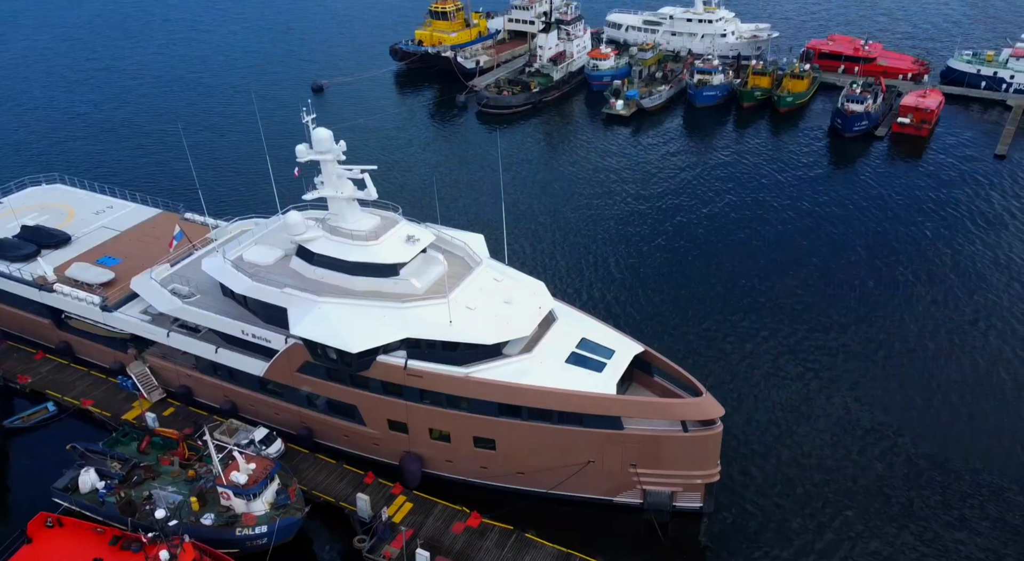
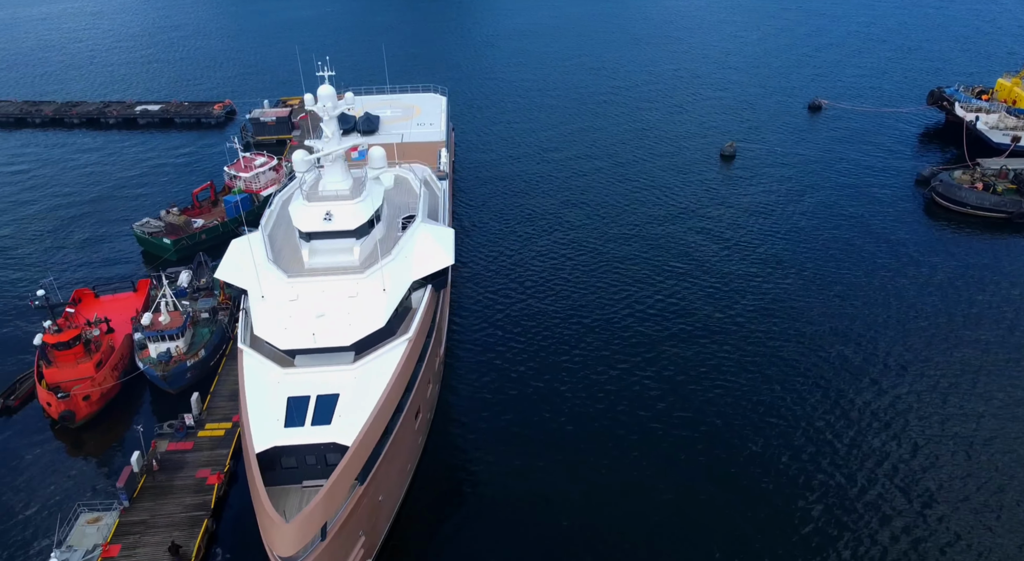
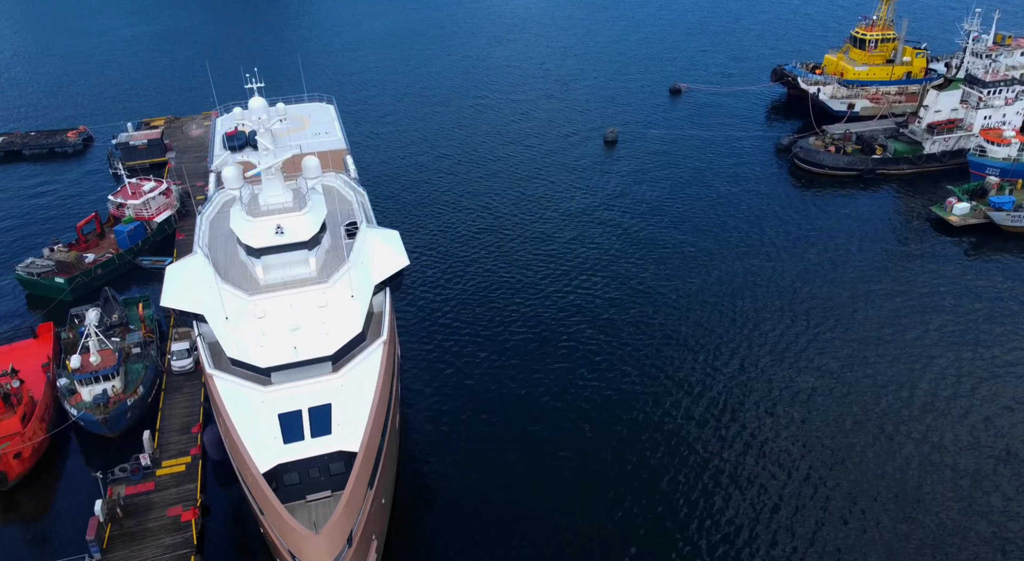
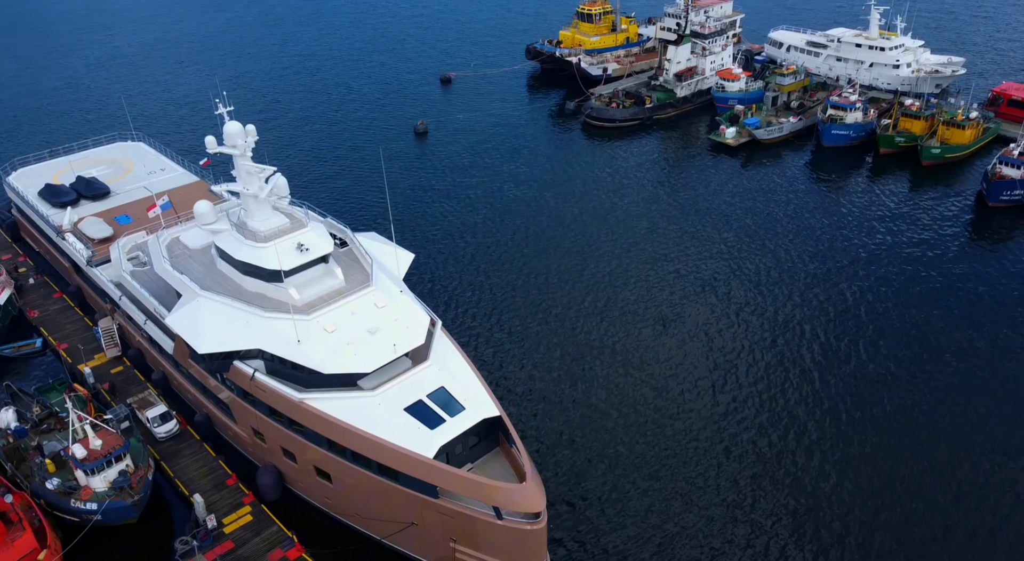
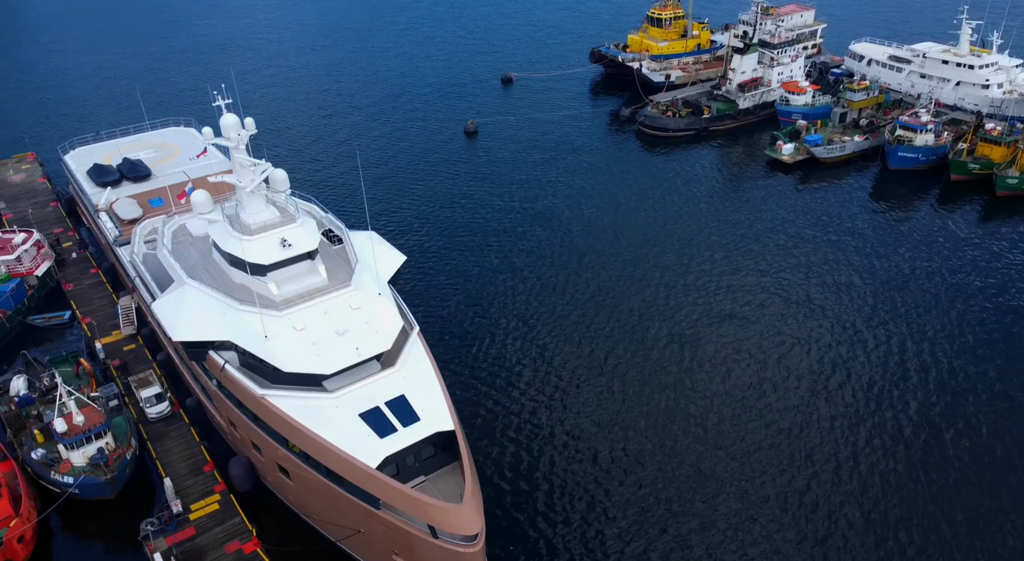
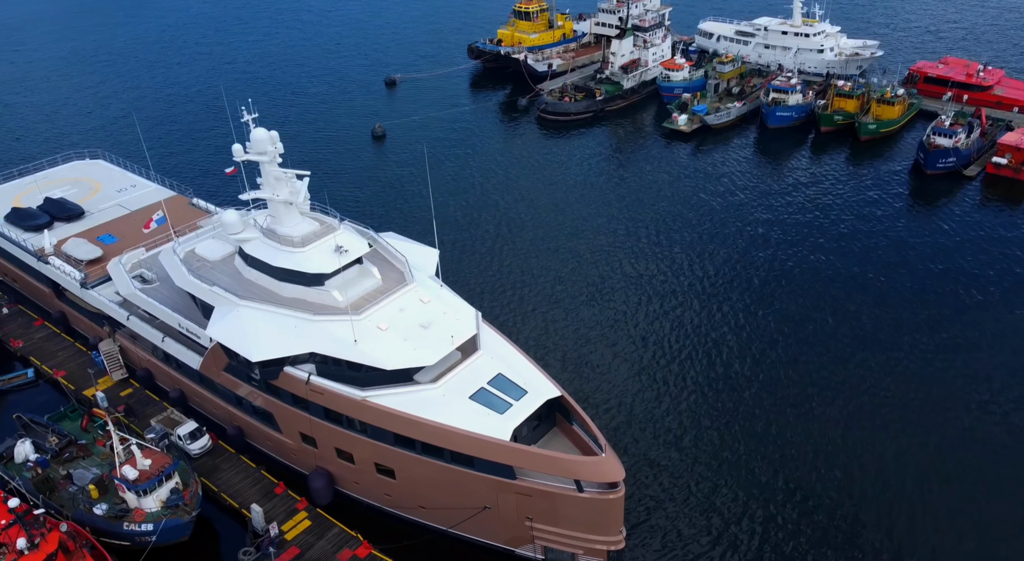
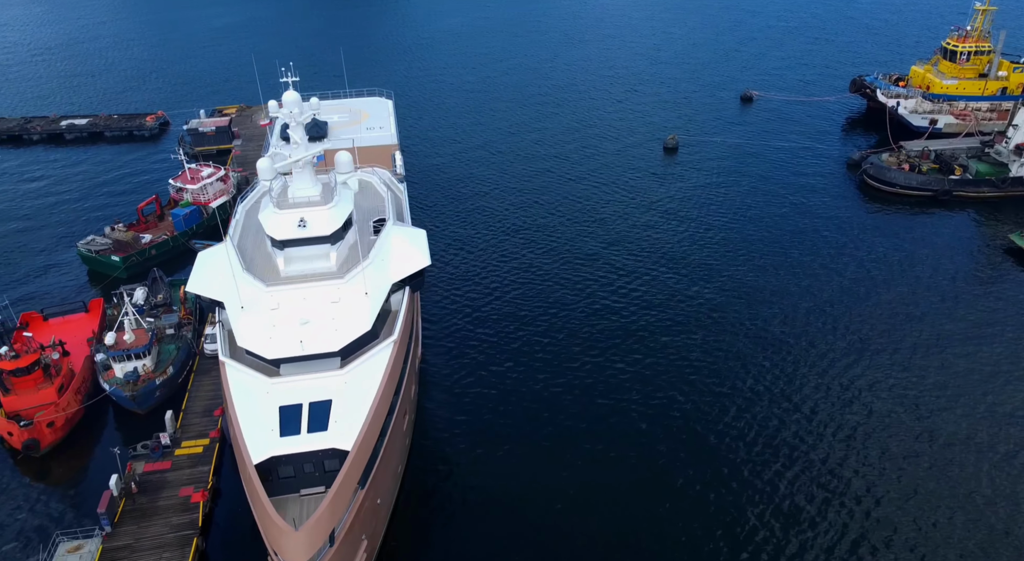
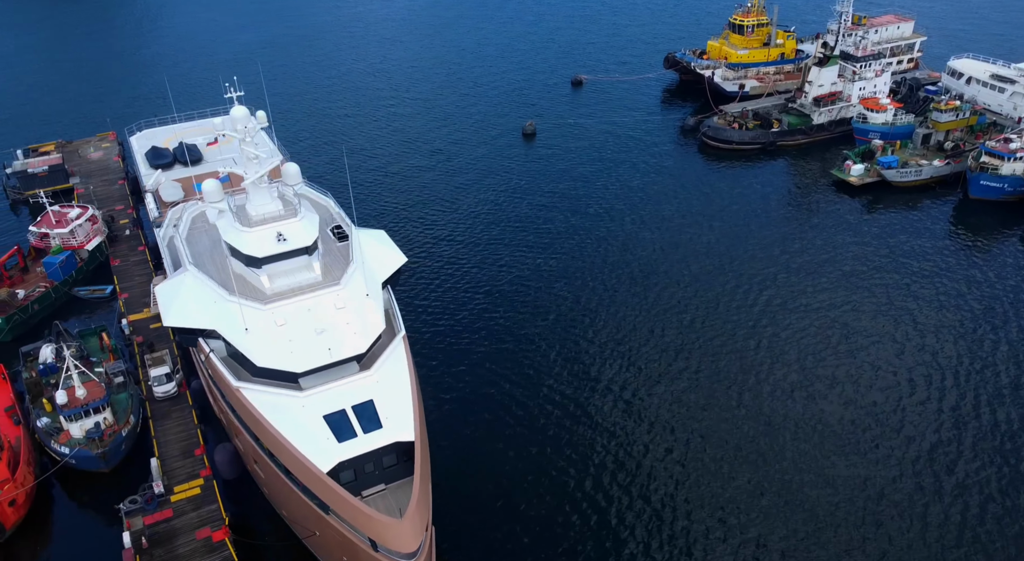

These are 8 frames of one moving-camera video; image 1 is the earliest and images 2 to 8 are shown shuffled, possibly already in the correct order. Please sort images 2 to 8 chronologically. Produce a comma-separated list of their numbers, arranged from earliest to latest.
6, 4, 5, 8, 3, 7, 2
